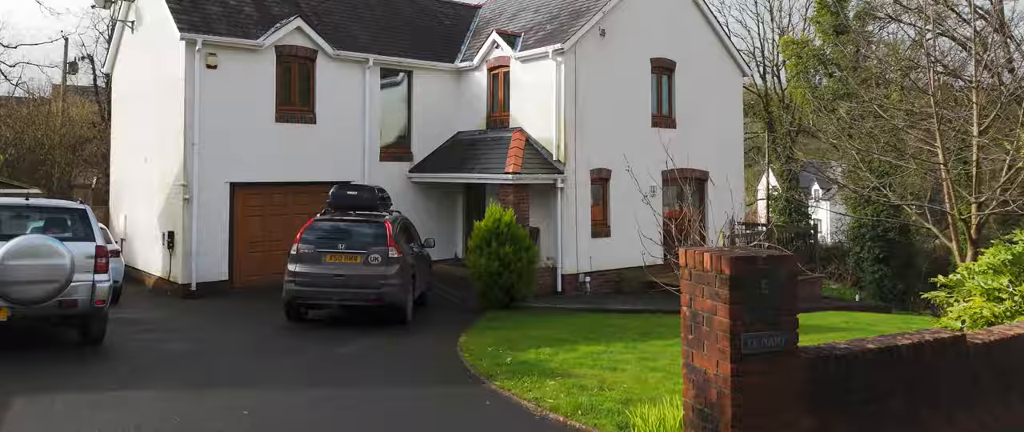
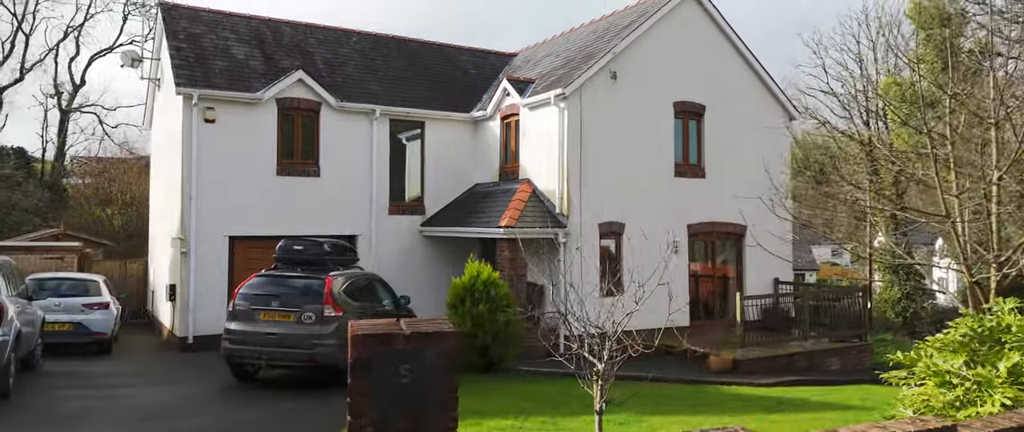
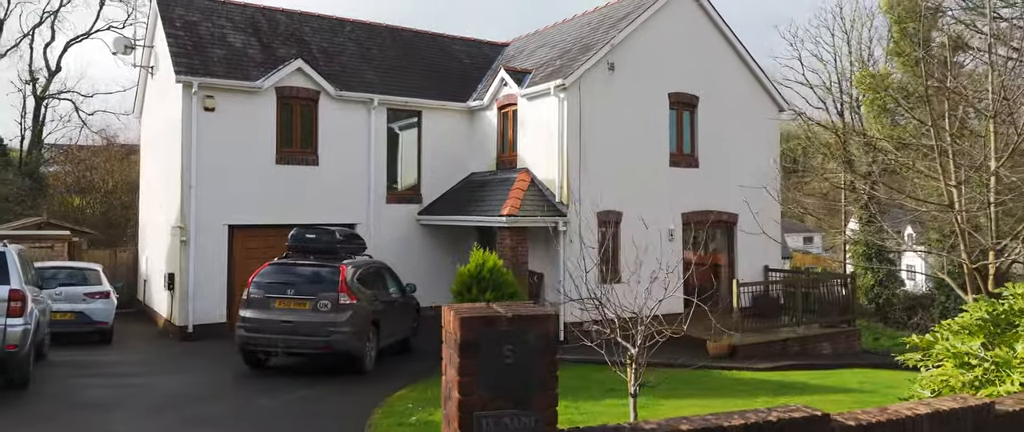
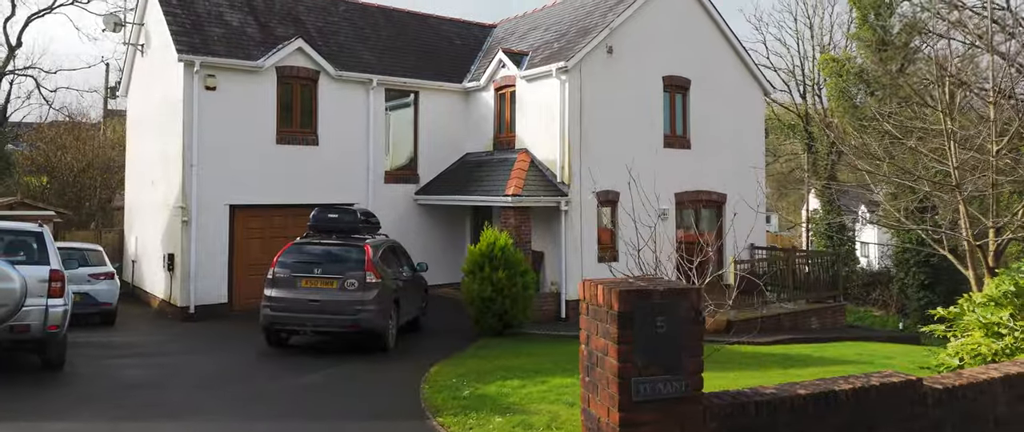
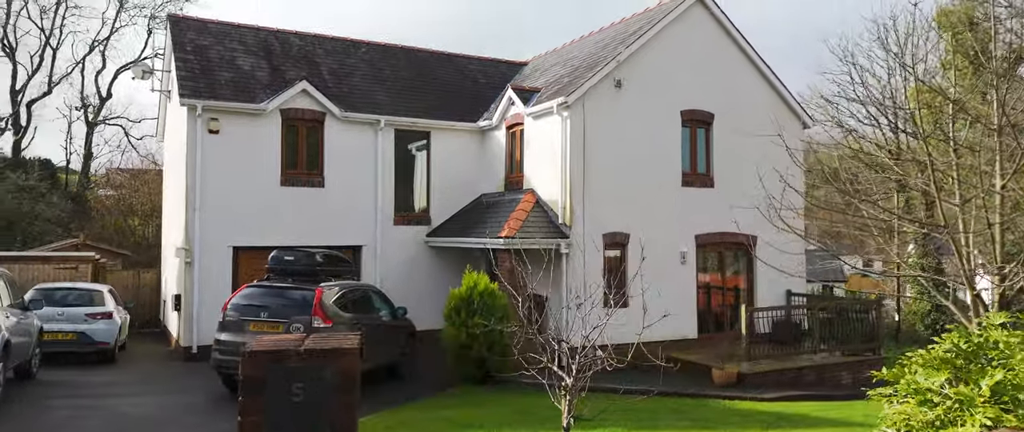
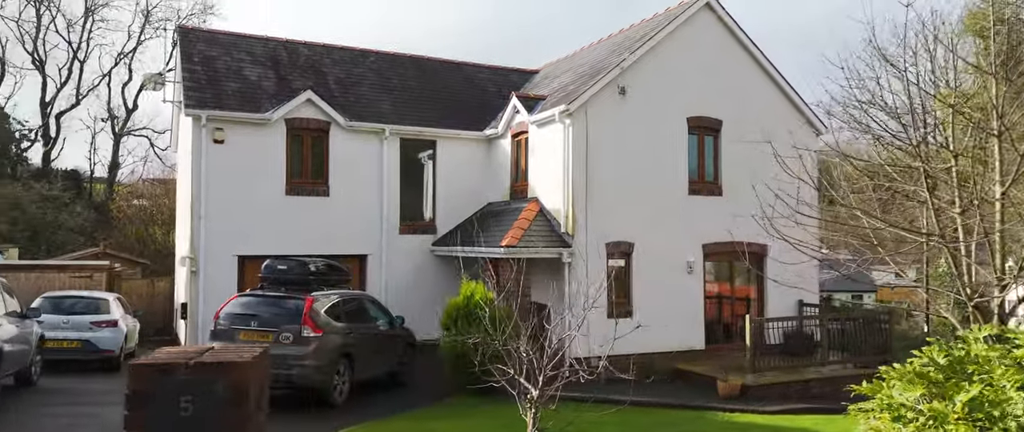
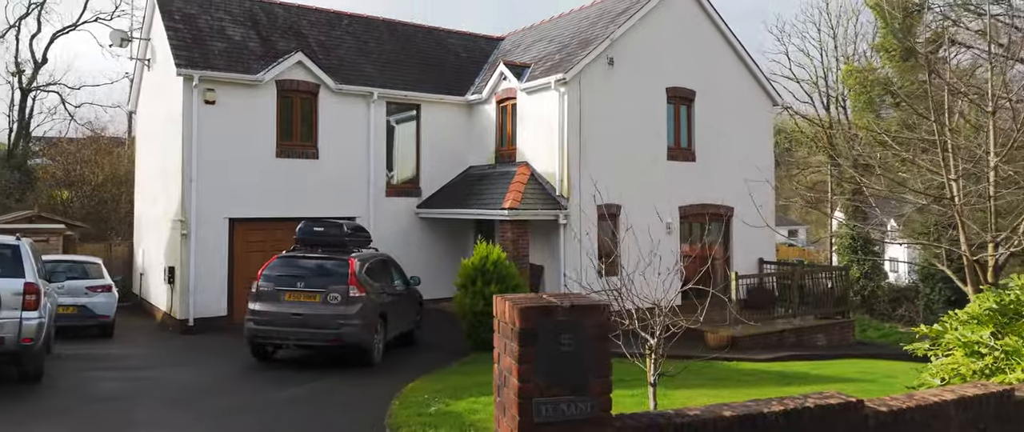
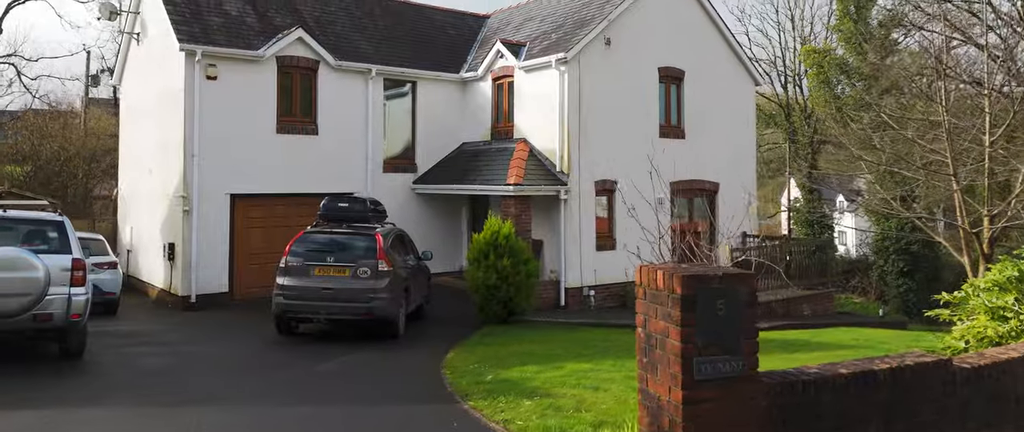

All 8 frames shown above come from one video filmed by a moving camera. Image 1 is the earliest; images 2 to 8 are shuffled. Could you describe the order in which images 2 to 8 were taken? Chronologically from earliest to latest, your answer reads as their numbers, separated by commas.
8, 4, 7, 3, 2, 5, 6
